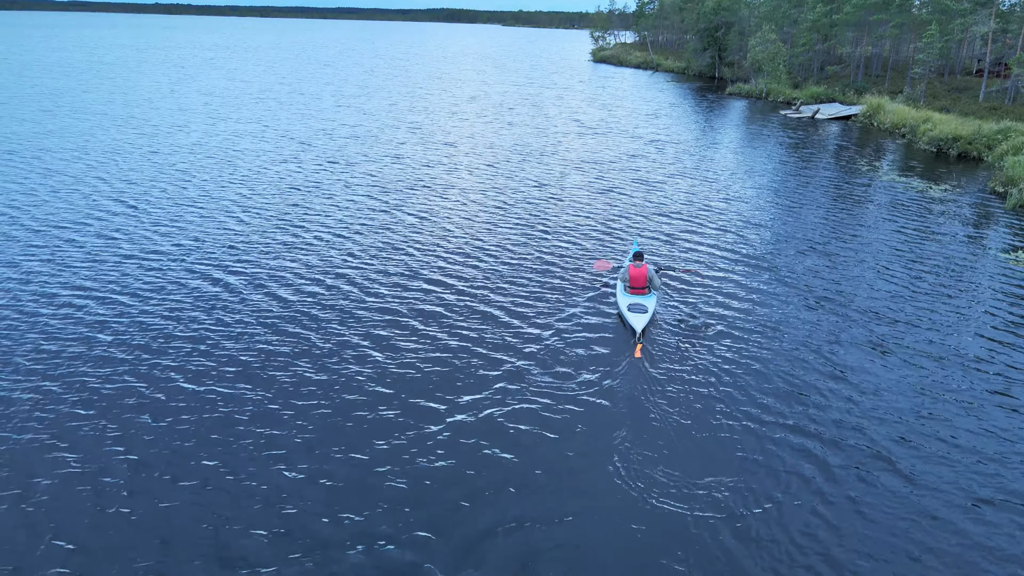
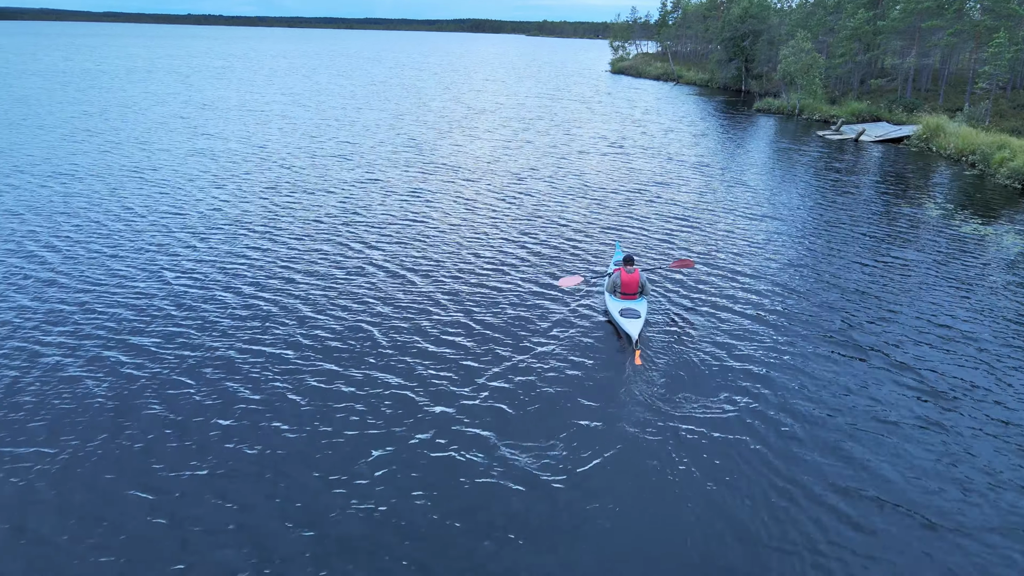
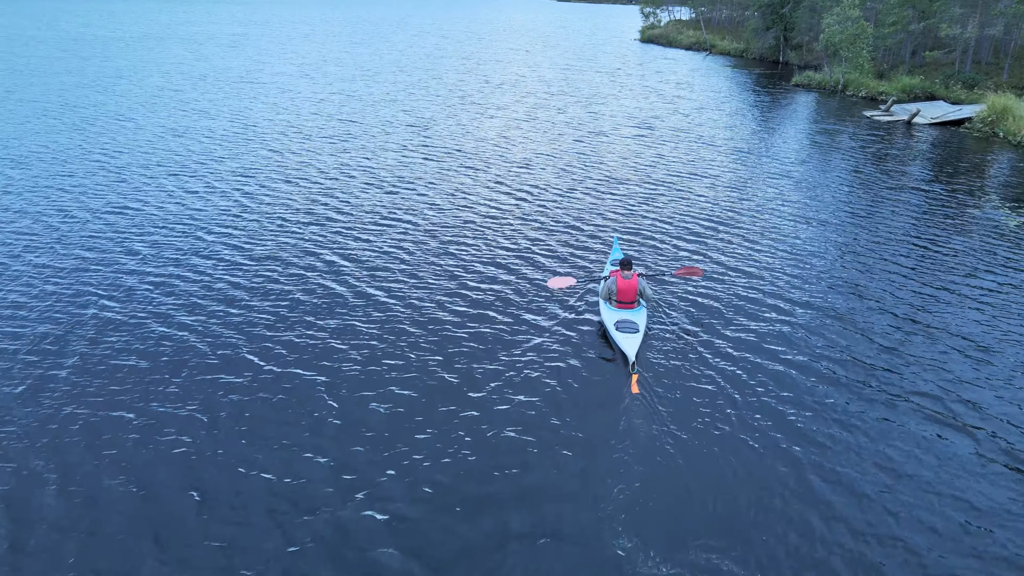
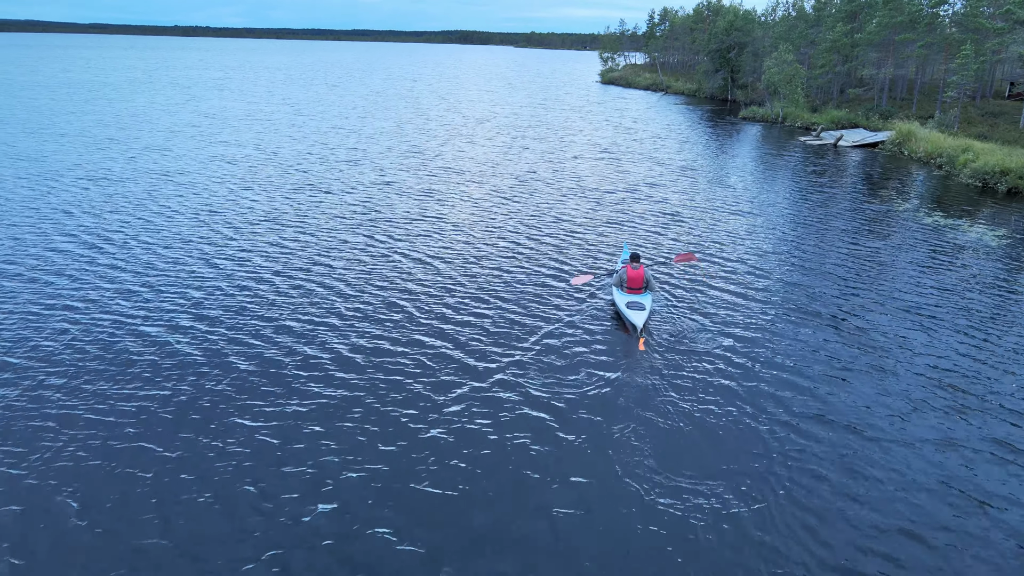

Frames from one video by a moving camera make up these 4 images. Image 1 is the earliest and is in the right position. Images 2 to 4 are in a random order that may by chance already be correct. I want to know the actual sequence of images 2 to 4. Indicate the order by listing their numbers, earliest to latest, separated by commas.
4, 2, 3
